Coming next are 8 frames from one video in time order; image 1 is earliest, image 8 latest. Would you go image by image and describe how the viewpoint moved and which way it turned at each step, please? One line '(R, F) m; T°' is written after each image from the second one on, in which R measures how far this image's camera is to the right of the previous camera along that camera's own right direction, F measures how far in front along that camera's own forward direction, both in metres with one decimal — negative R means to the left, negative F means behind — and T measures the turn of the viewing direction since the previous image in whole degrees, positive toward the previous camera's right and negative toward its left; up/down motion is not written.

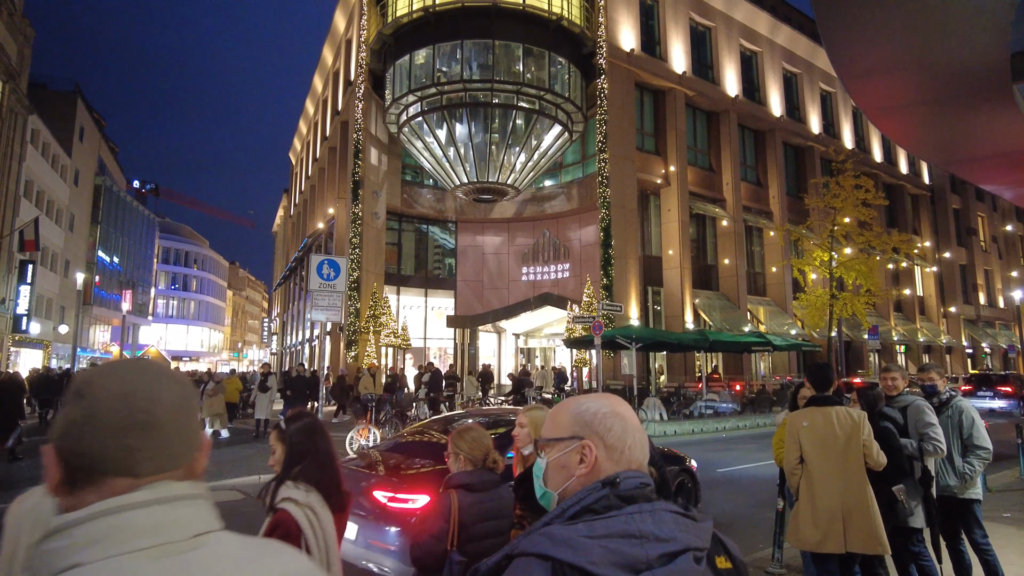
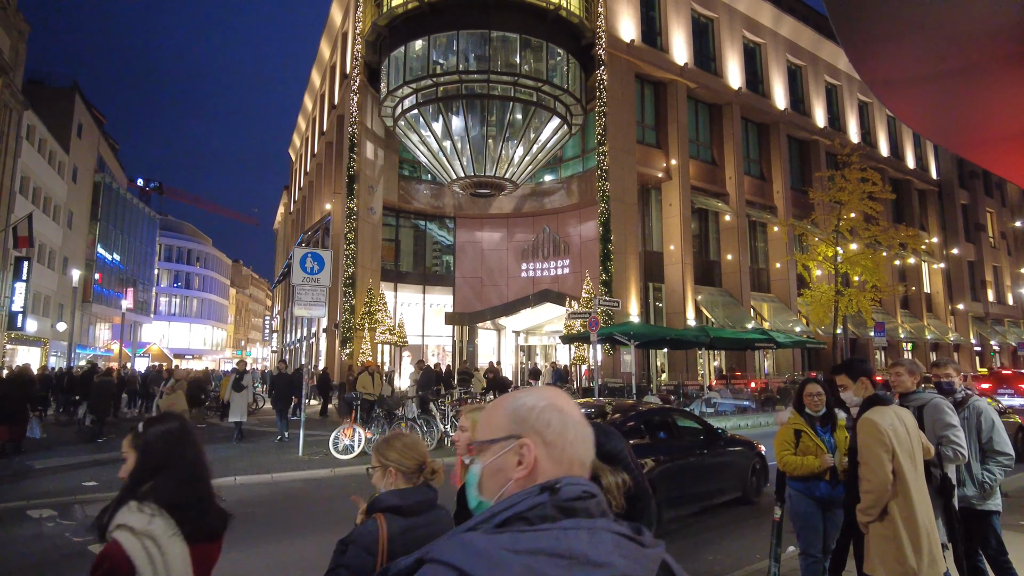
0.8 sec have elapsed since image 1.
(+0.3, +0.6) m; 0°
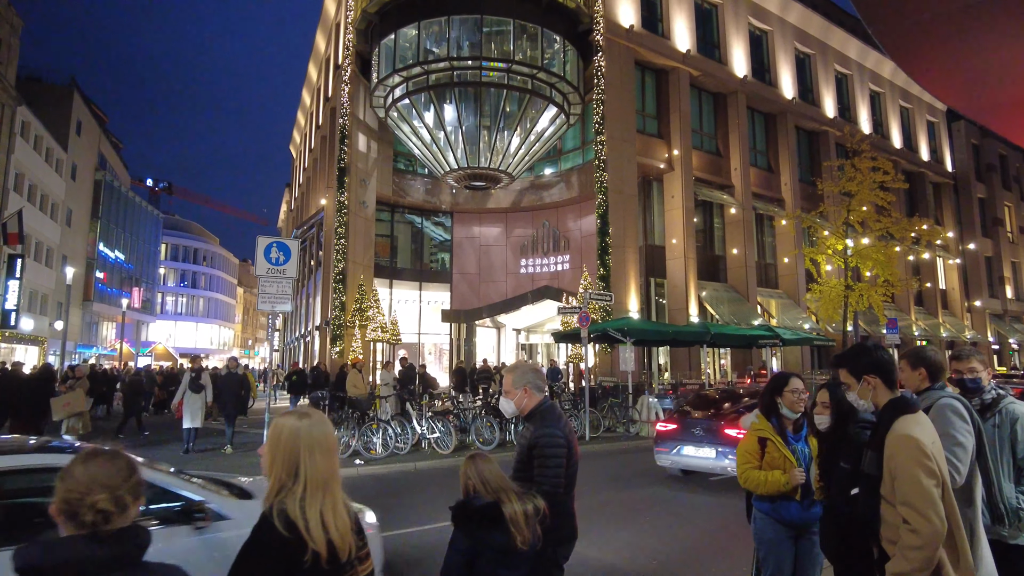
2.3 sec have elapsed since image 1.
(+0.7, +1.0) m; -1°
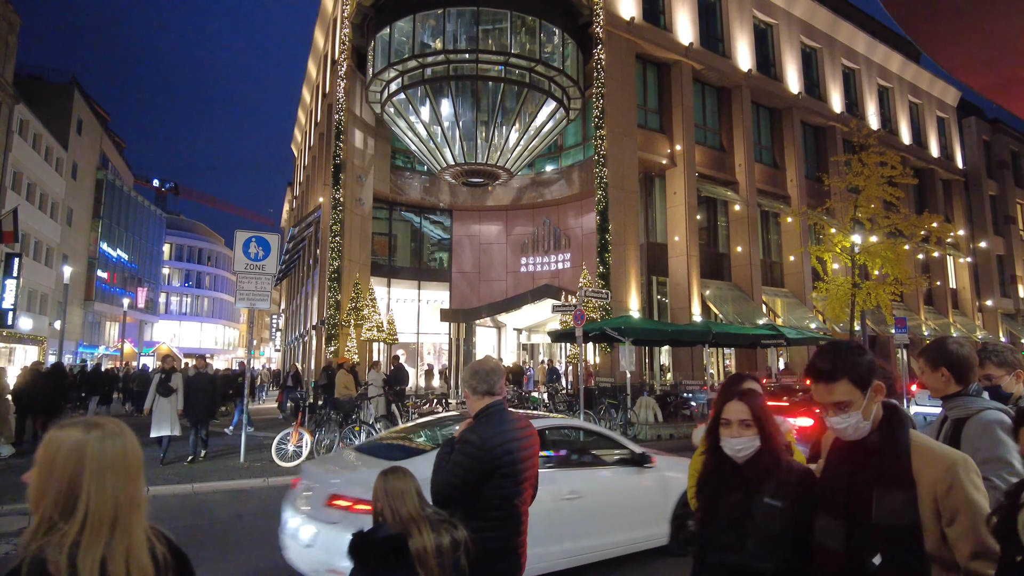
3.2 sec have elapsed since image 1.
(+0.4, +0.6) m; -1°
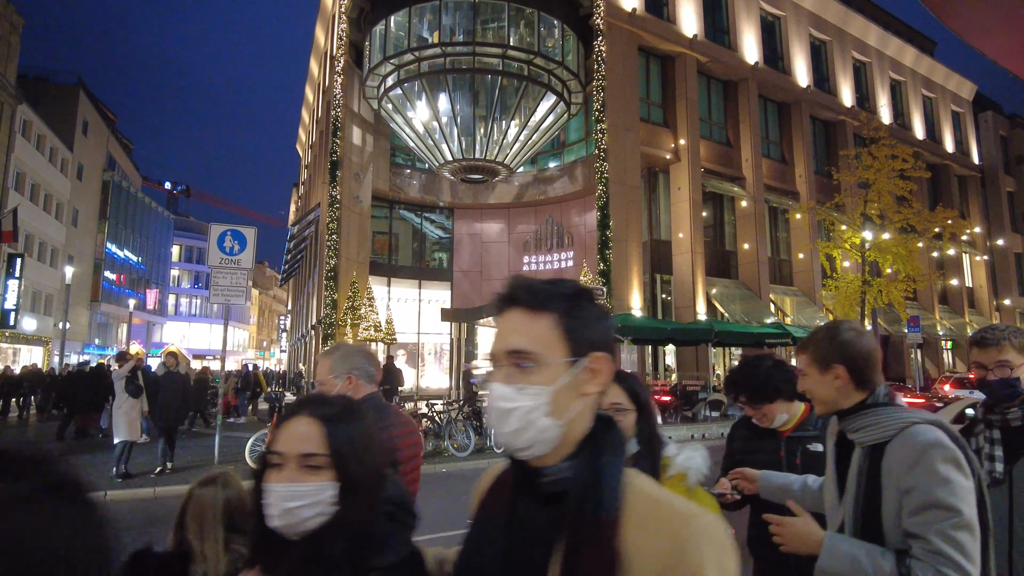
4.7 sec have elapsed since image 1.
(+0.5, +0.6) m; -1°
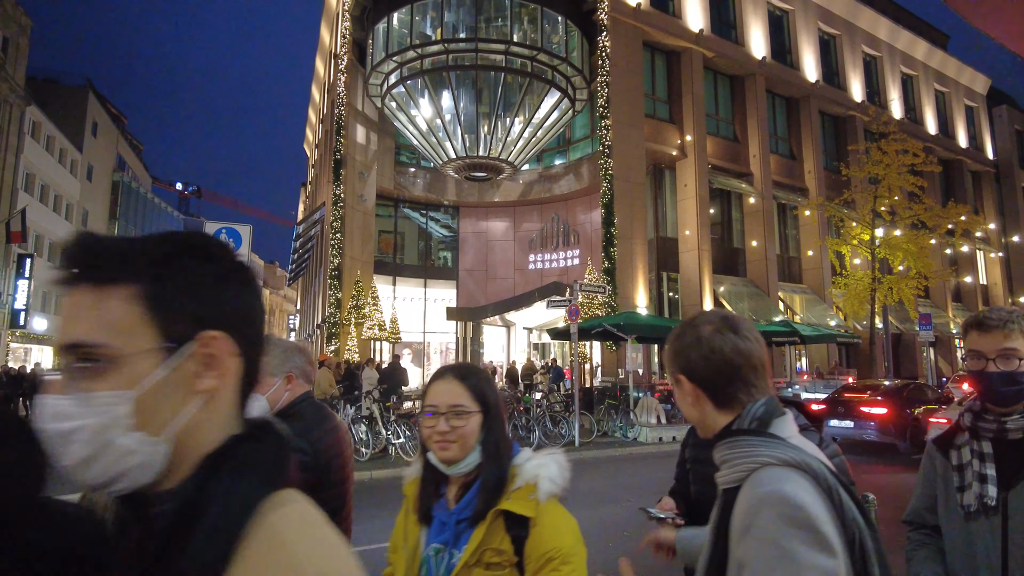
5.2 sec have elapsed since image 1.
(+0.2, +0.2) m; -1°
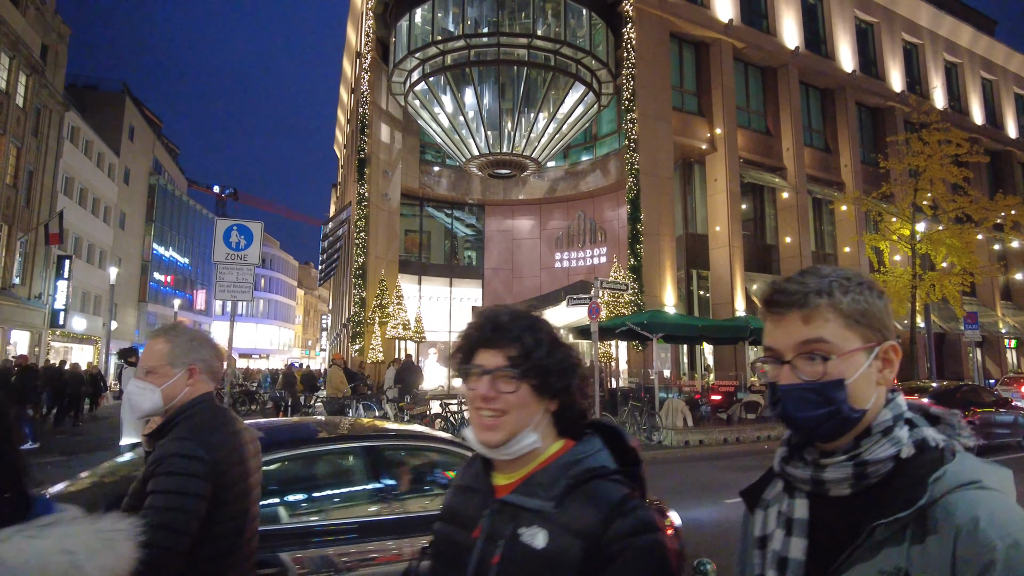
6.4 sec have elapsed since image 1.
(+0.3, +0.4) m; -3°
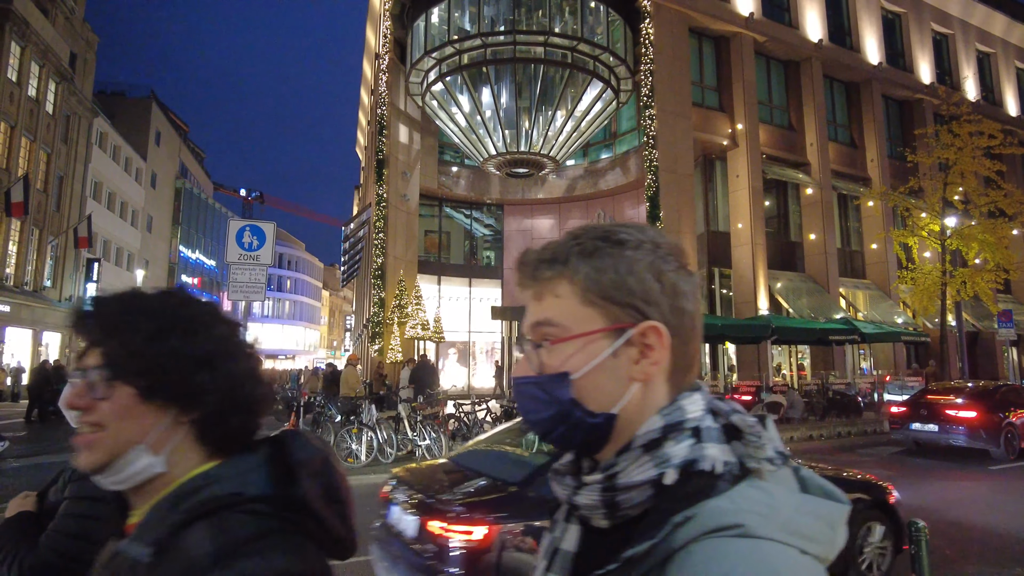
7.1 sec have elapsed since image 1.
(+0.2, +0.1) m; -2°
